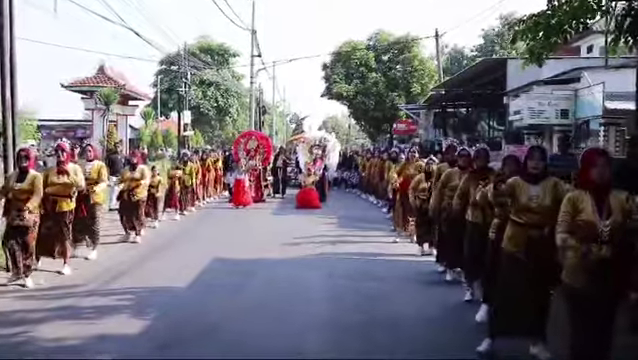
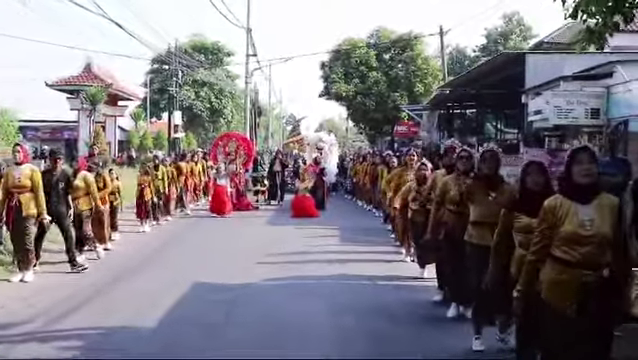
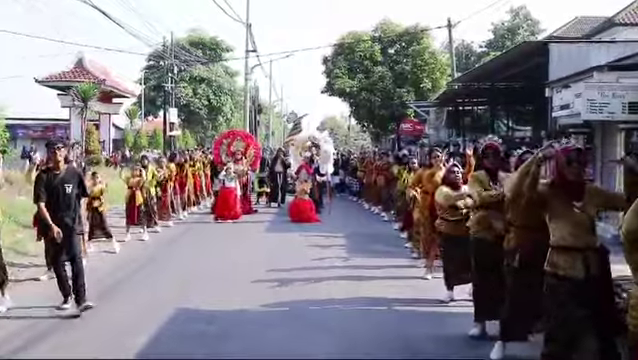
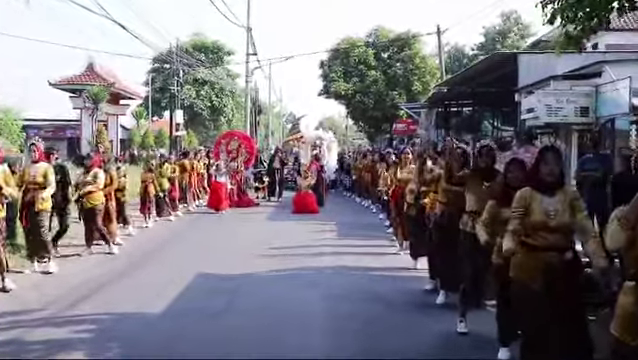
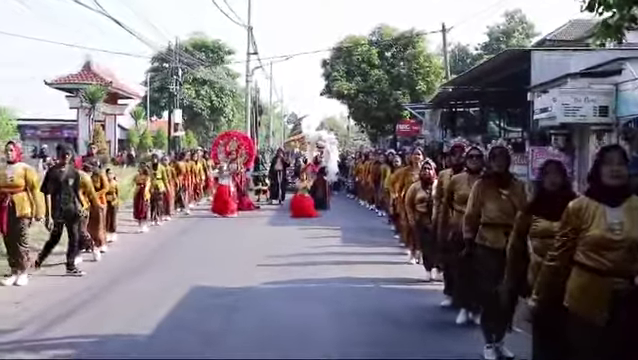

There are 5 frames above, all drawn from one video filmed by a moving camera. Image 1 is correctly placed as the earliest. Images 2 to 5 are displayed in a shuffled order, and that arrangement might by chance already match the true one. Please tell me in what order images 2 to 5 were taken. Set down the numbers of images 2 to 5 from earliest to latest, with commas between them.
4, 2, 5, 3
